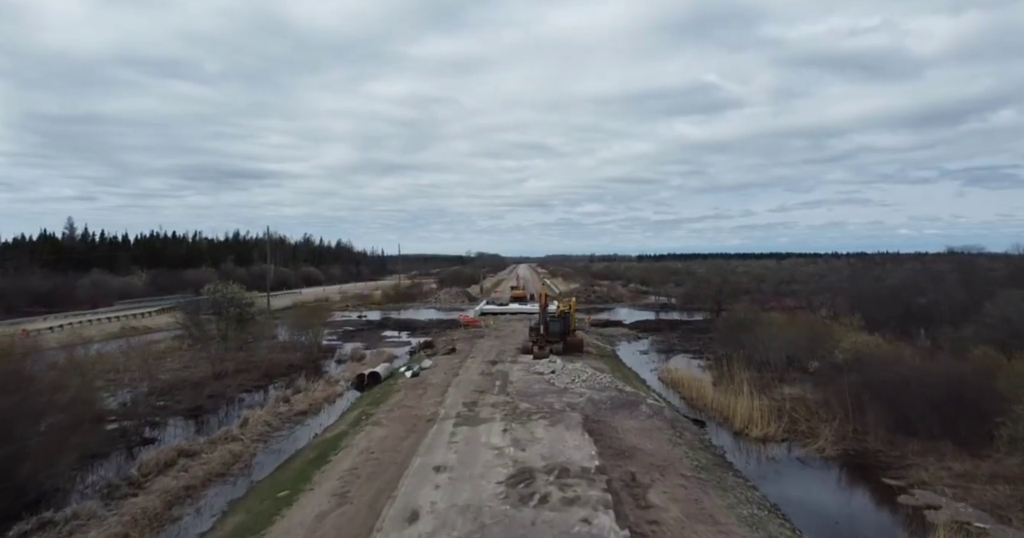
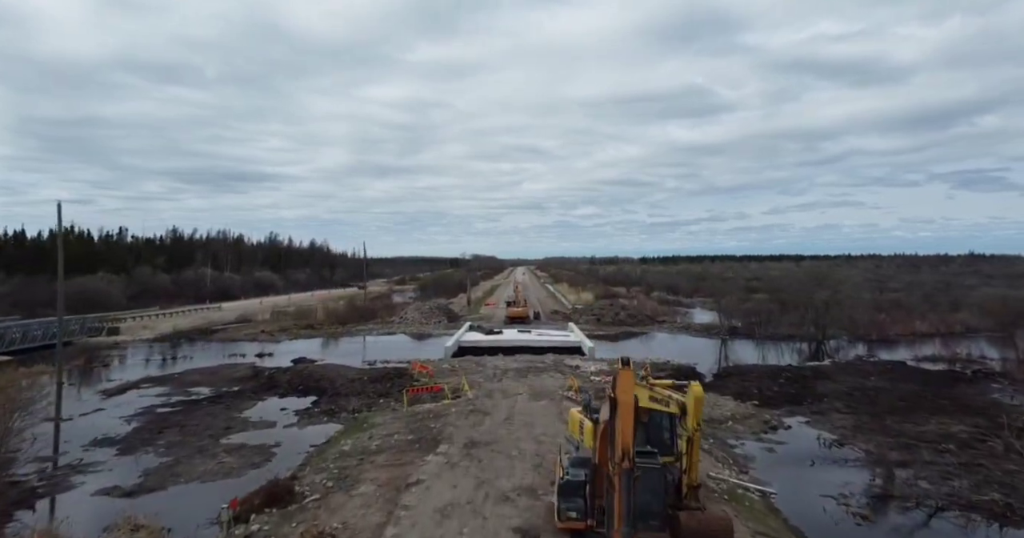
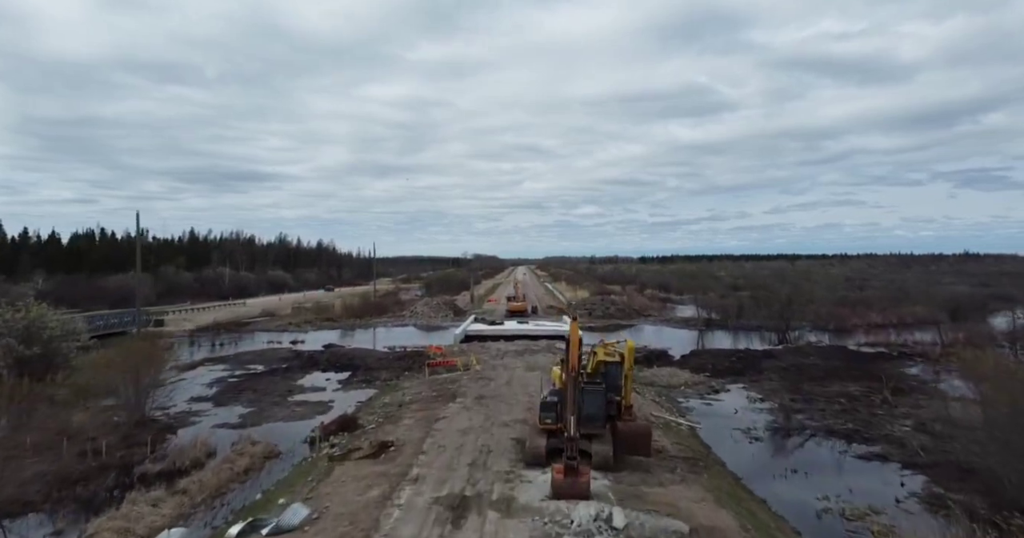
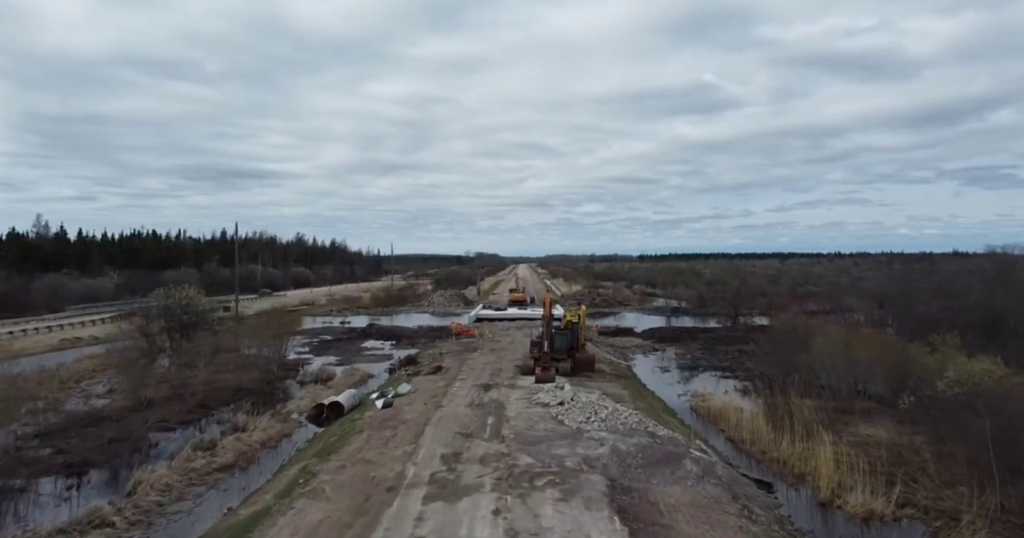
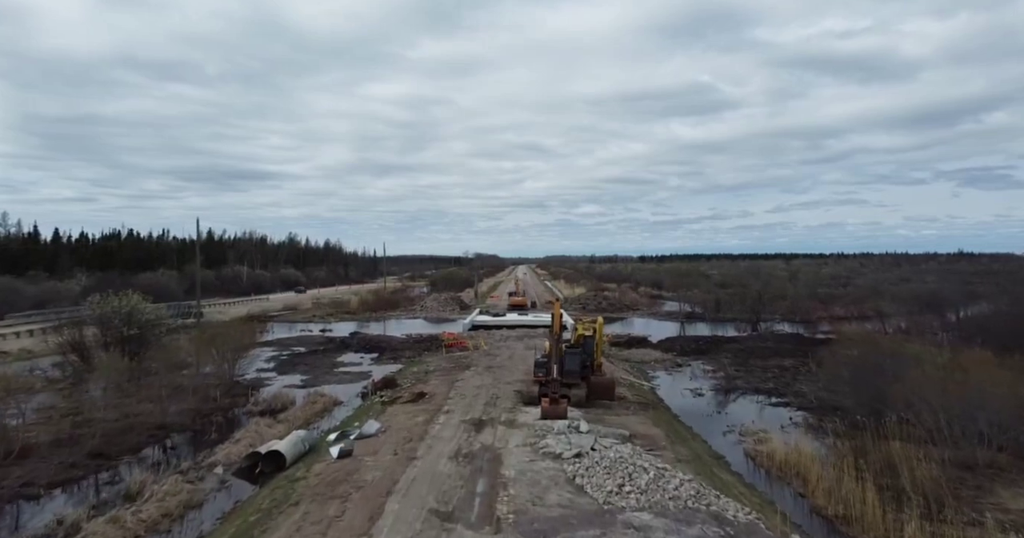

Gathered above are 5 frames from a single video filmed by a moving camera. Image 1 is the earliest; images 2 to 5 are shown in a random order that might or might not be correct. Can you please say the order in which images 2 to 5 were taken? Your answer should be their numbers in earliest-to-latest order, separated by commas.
4, 5, 3, 2
